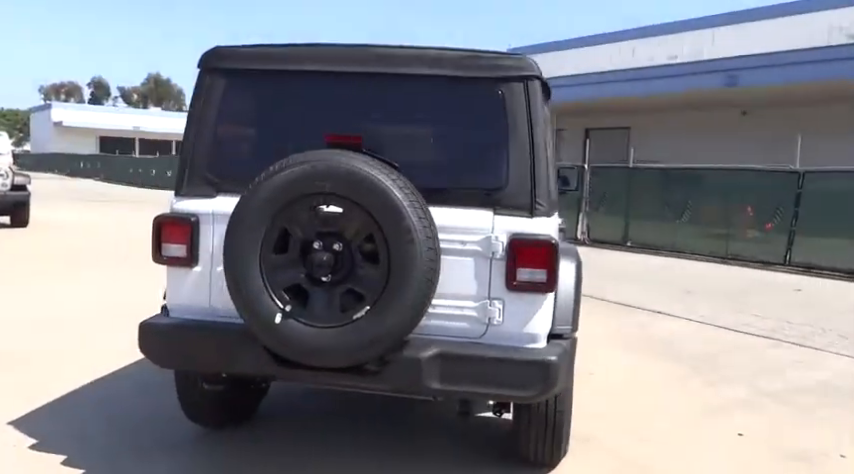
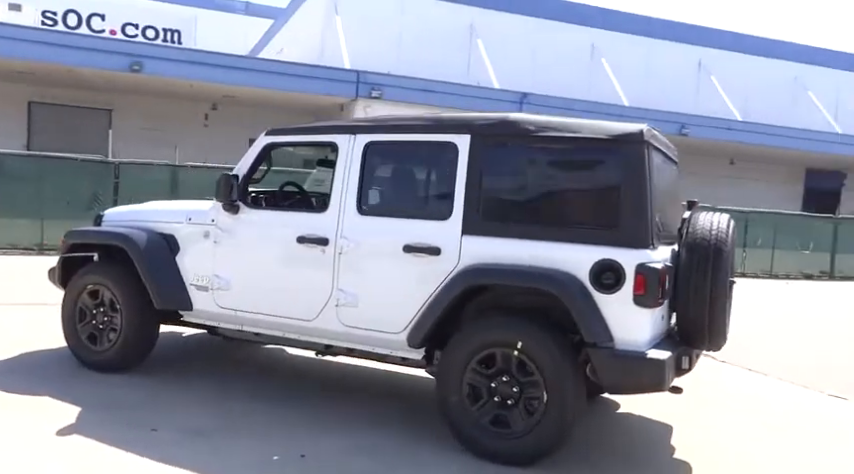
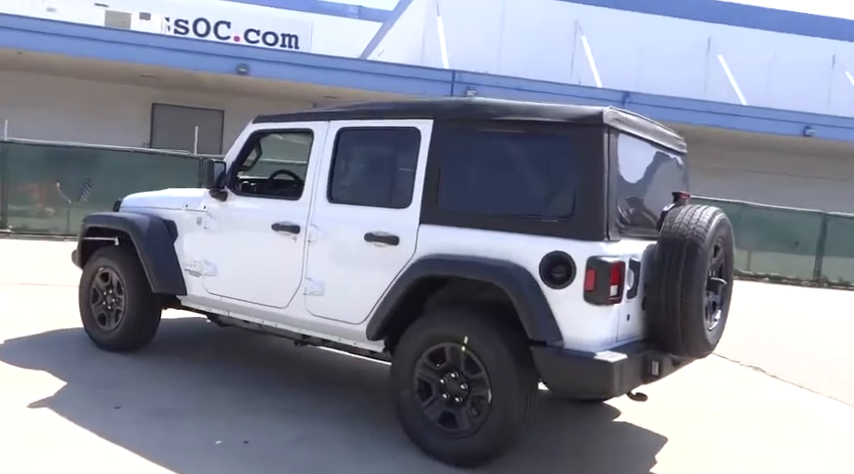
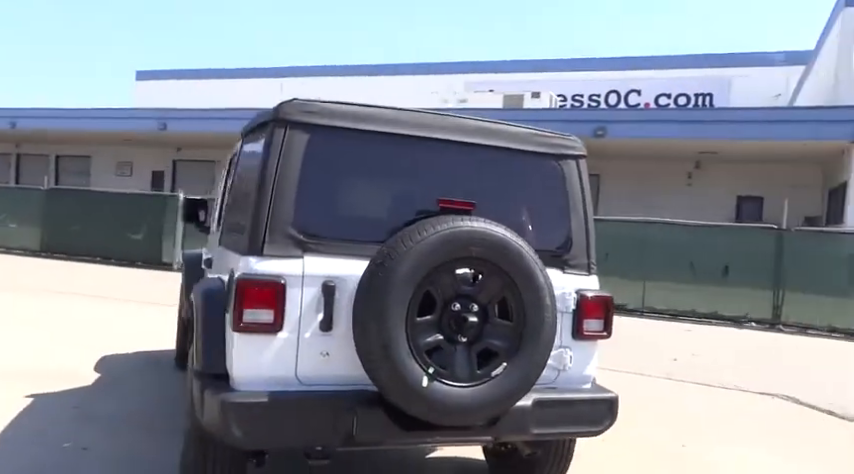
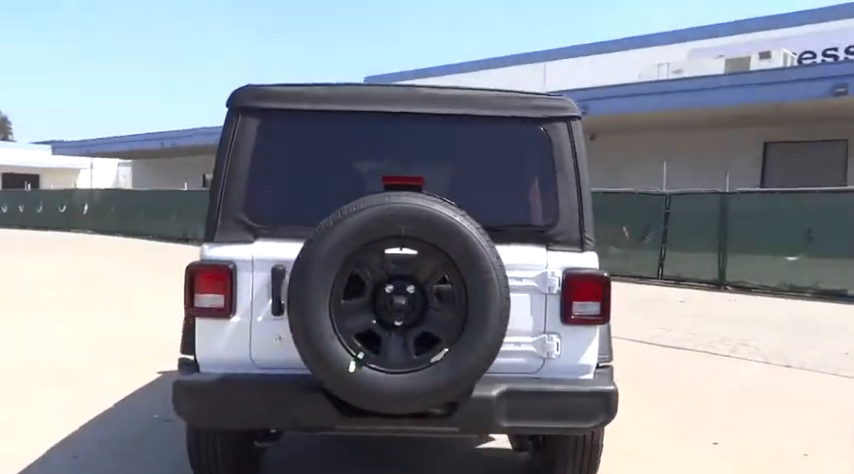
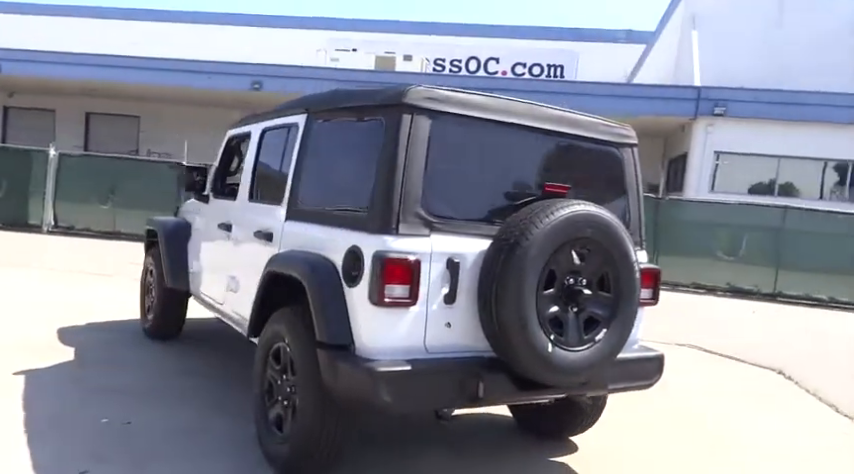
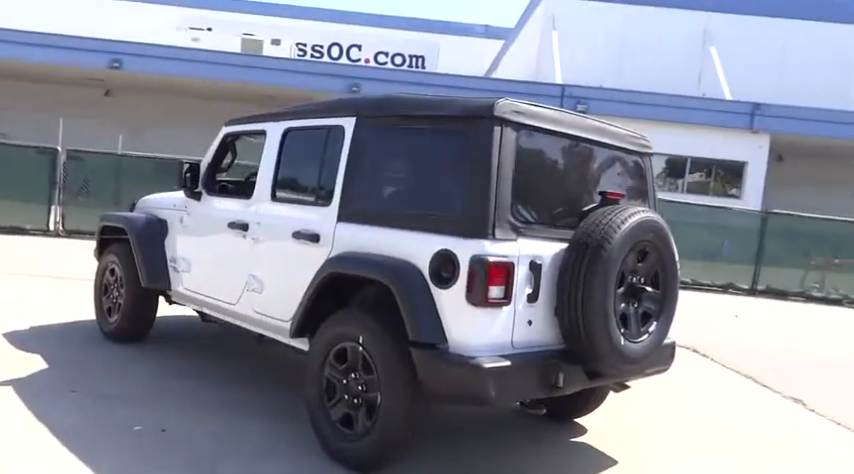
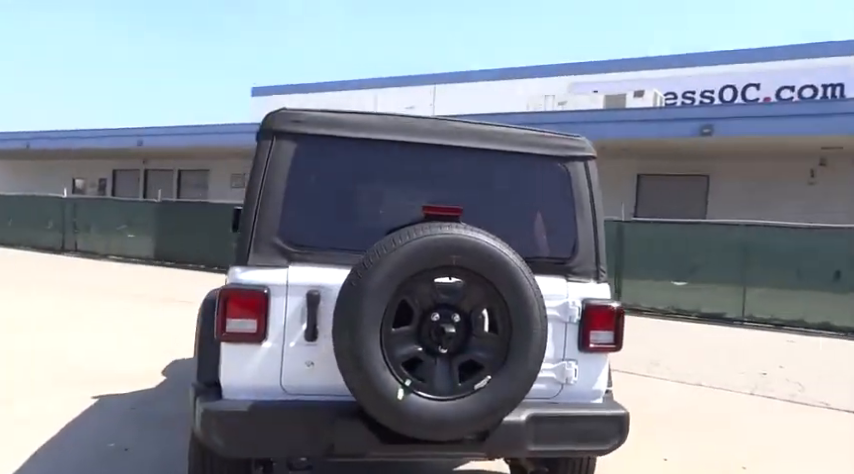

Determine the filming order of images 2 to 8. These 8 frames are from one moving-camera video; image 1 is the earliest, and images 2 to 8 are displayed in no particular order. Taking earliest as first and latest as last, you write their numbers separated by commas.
5, 8, 4, 6, 7, 3, 2
